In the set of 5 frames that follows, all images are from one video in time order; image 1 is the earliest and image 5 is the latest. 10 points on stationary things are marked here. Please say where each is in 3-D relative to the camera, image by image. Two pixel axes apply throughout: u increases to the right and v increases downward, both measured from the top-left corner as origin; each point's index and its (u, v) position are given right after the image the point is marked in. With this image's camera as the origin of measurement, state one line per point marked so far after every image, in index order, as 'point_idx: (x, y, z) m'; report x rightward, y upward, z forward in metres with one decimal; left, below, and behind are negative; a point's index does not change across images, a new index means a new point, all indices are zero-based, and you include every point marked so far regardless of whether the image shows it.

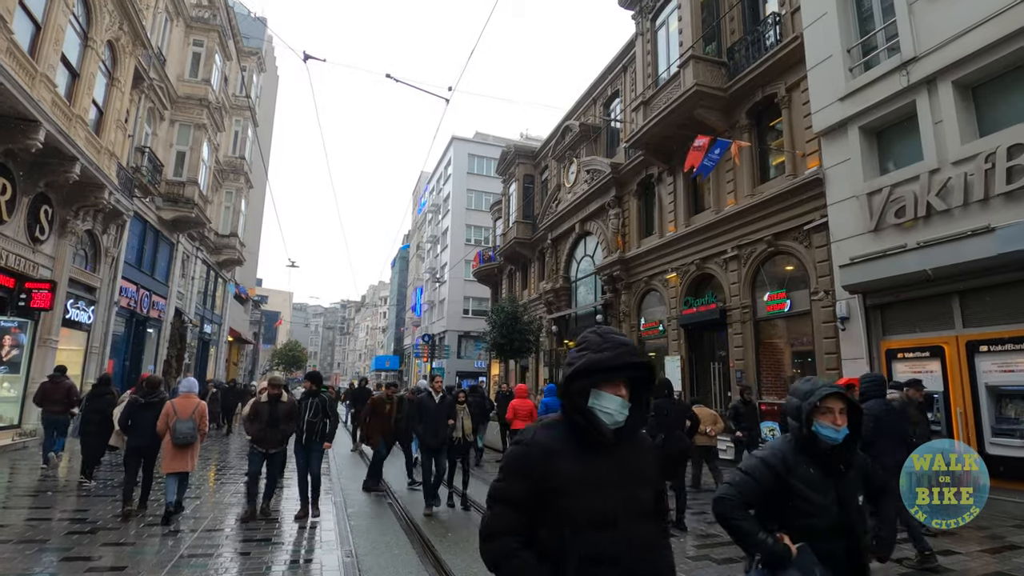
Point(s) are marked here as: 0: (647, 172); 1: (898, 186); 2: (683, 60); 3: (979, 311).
0: (+4.2, +3.6, +17.1) m
1: (+6.4, +1.7, +9.3) m
2: (+4.3, +5.7, +13.9) m
3: (+6.8, -0.3, +8.2) m
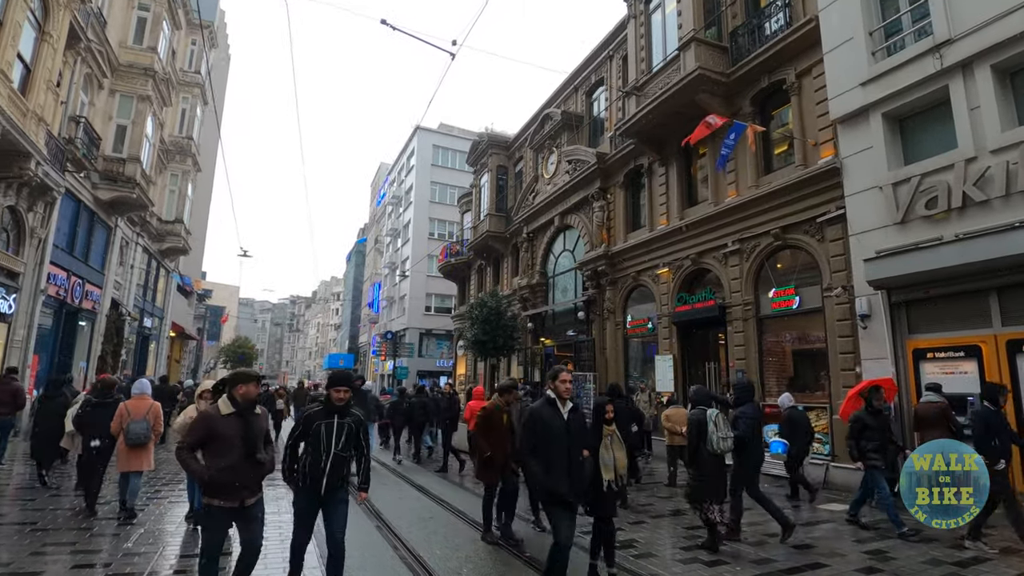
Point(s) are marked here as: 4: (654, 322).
0: (+3.7, +3.7, +16.4) m
1: (+6.6, +1.8, +8.7) m
2: (+4.1, +5.8, +13.2) m
3: (+7.0, -0.3, +7.7) m
4: (+3.9, -0.9, +15.3) m
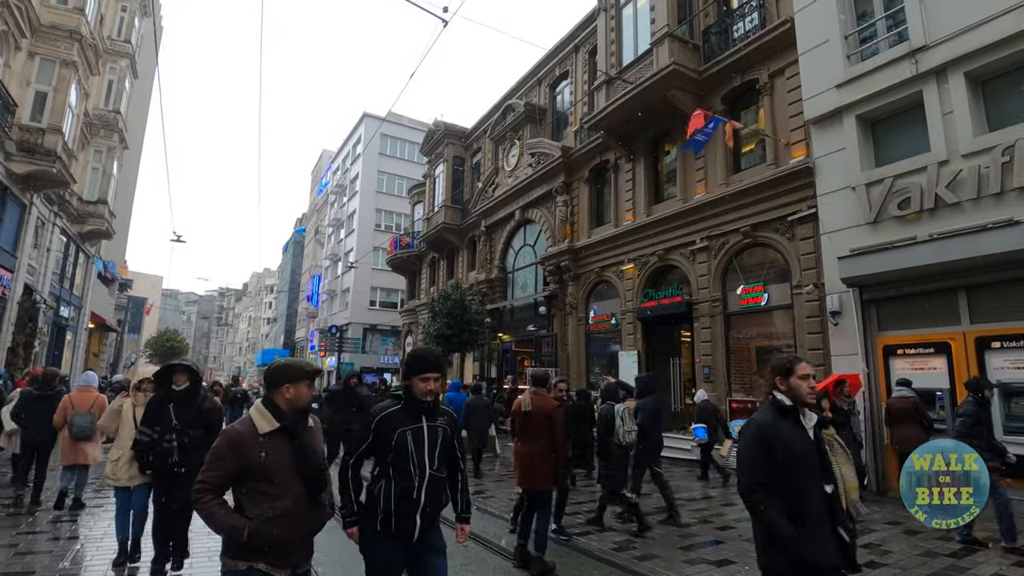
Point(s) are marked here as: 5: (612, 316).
0: (+2.6, +3.8, +16.3) m
1: (+6.3, +1.8, +9.0) m
2: (+3.4, +5.9, +13.1) m
3: (+6.8, -0.3, +8.0) m
4: (+2.9, -0.8, +15.2) m
5: (+2.8, -0.8, +15.5) m
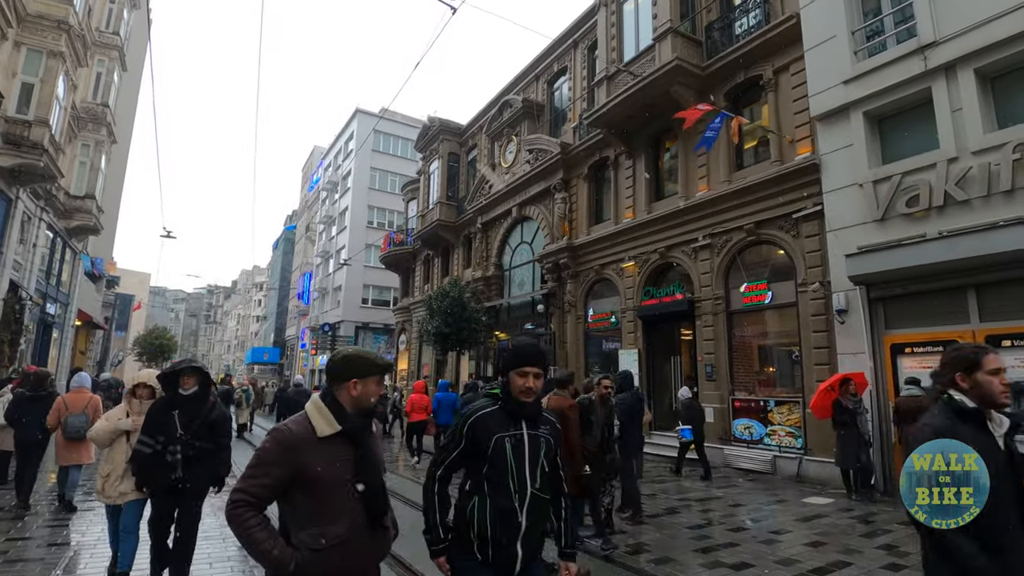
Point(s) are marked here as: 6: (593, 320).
0: (+2.6, +3.9, +16.2) m
1: (+6.4, +1.8, +8.9) m
2: (+3.5, +5.9, +13.0) m
3: (+6.9, -0.2, +7.9) m
4: (+2.8, -0.8, +15.1) m
5: (+2.8, -0.7, +15.3) m
6: (+2.3, -0.9, +16.0) m
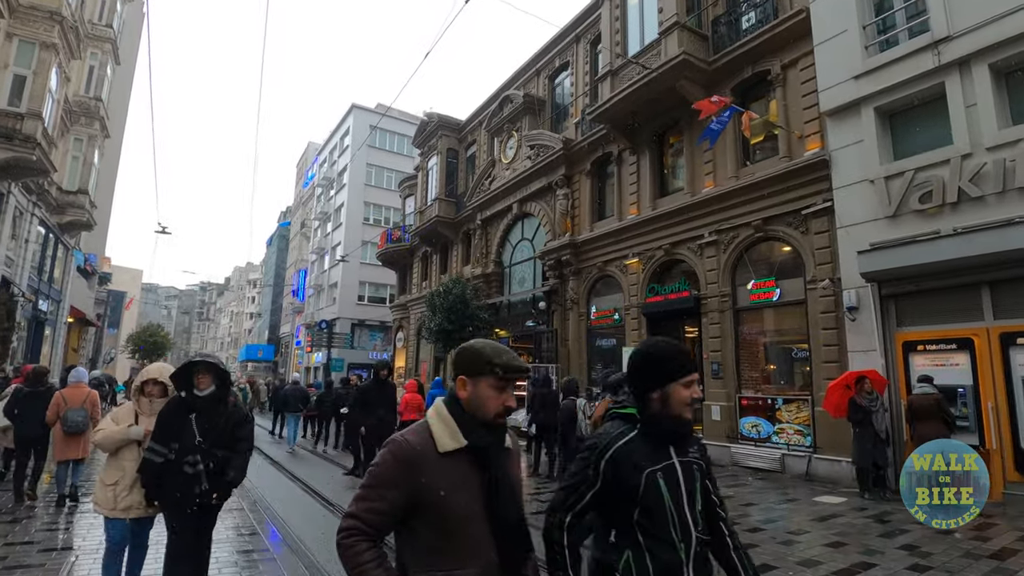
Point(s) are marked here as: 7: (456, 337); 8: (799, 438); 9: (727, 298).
0: (+2.7, +4.0, +16.0) m
1: (+6.5, +1.9, +8.8) m
2: (+3.6, +6.0, +12.8) m
3: (+7.1, -0.2, +7.9) m
4: (+2.9, -0.7, +15.0) m
5: (+2.8, -0.6, +15.2) m
6: (+2.4, -0.8, +15.8) m
7: (-1.7, -1.5, +16.8) m
8: (+5.3, -2.8, +10.4) m
9: (+4.6, -0.2, +12.0) m
